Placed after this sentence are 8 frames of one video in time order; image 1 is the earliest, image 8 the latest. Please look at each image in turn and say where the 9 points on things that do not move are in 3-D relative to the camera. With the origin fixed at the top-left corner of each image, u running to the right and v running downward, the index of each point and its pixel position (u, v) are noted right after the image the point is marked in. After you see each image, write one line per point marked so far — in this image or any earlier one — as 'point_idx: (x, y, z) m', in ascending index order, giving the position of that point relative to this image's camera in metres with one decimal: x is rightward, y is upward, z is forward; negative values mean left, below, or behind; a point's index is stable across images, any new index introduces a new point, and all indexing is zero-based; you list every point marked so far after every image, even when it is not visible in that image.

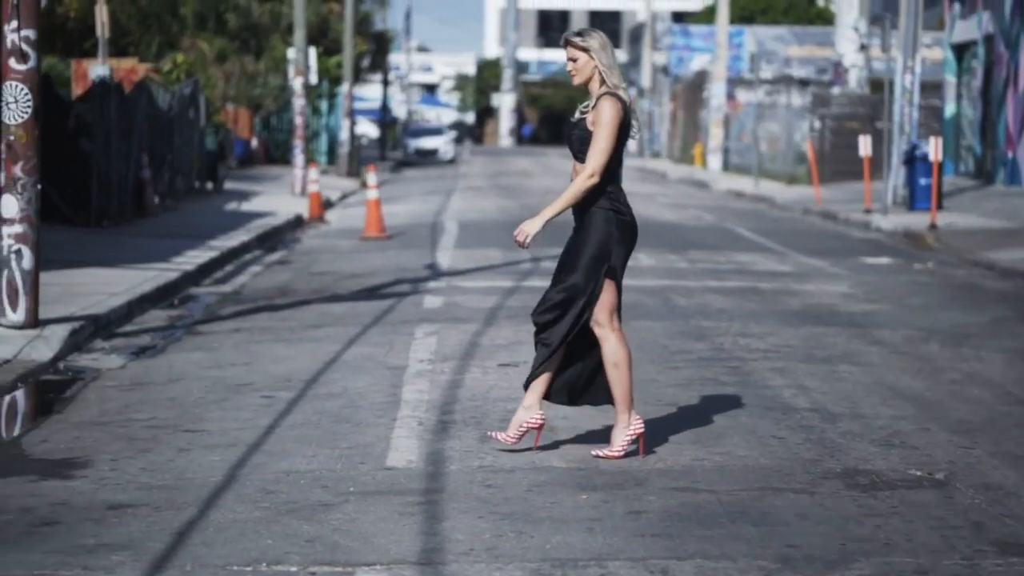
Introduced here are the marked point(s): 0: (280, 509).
0: (-0.7, -0.7, +4.9) m
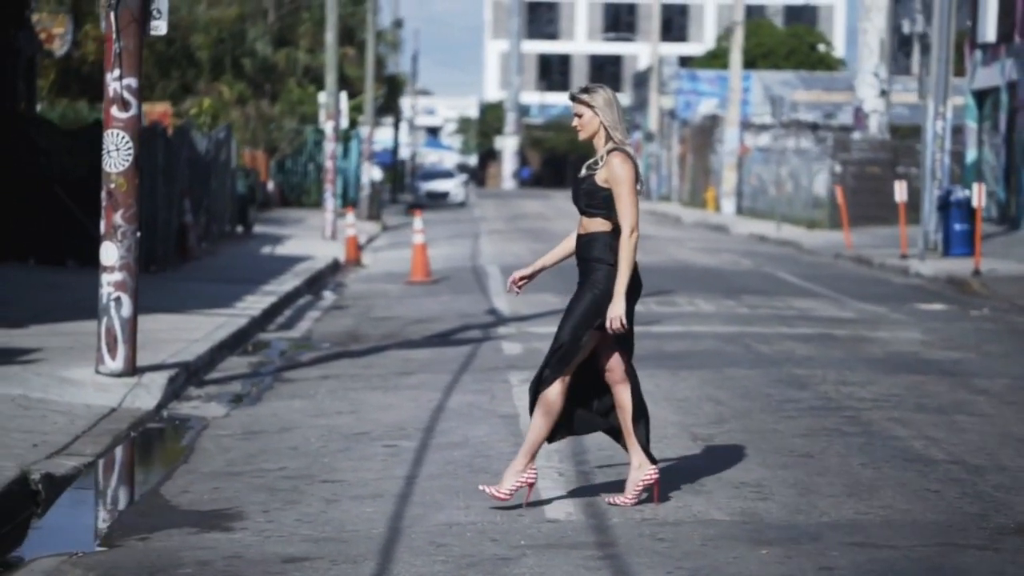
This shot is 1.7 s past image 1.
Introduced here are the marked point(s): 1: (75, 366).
0: (-0.2, -0.9, +4.9) m
1: (-3.3, -0.6, +11.9) m
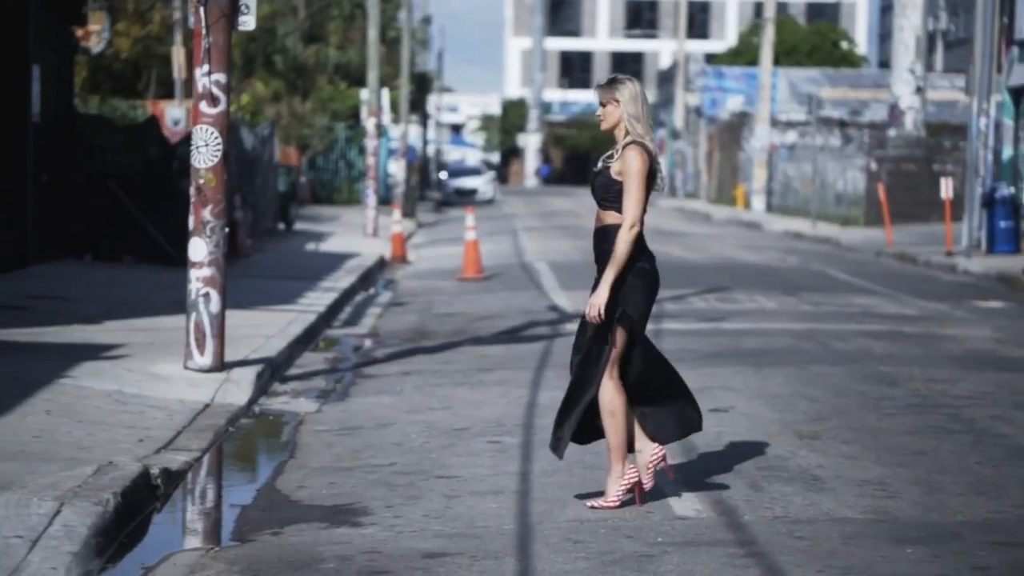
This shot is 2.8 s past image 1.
0: (+0.3, -0.9, +4.9) m
1: (-2.7, -0.6, +12.0) m
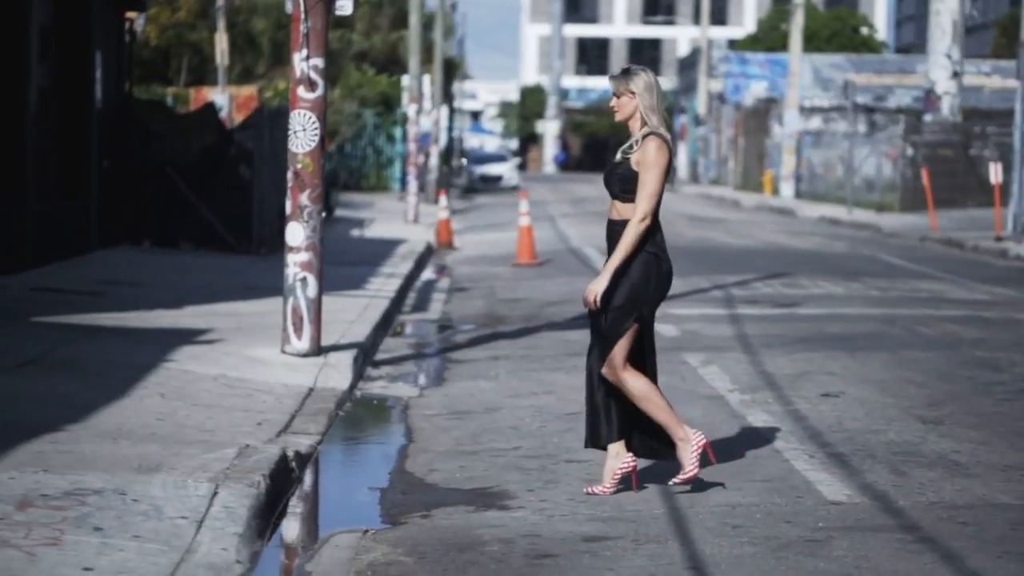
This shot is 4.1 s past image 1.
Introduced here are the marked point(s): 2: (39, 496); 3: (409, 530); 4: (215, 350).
0: (+0.8, -0.8, +4.8) m
1: (-2.0, -0.5, +12.0) m
2: (-1.5, -0.7, +5.1) m
3: (-0.4, -0.8, +5.3) m
4: (-2.2, -0.5, +11.5) m
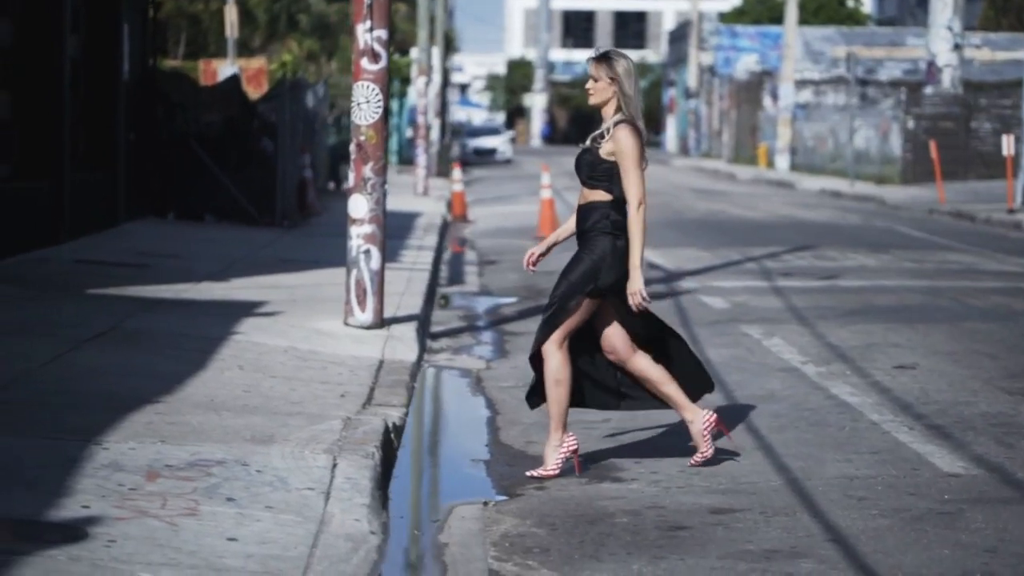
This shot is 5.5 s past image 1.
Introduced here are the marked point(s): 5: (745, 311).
0: (+1.2, -0.7, +4.8) m
1: (-1.5, -0.2, +12.0) m
2: (-1.1, -0.6, +5.1) m
3: (+0.1, -0.7, +5.3) m
4: (-1.7, -0.3, +11.5) m
5: (+2.2, -0.2, +14.9) m
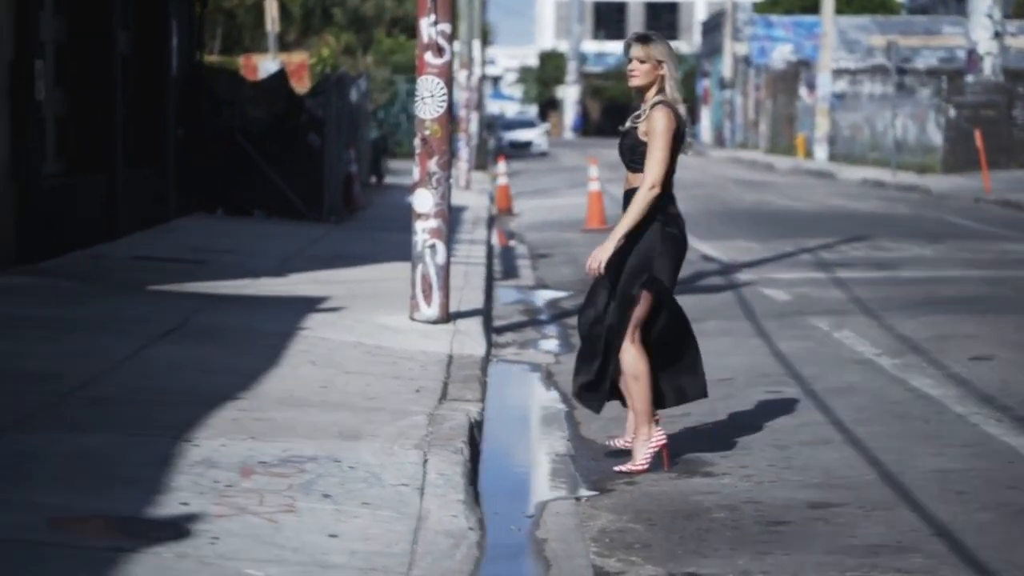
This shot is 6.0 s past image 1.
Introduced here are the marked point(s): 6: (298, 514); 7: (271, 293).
0: (+1.5, -0.7, +4.8) m
1: (-1.0, -0.2, +12.0) m
2: (-0.8, -0.6, +5.1) m
3: (+0.4, -0.7, +5.2) m
4: (-1.2, -0.2, +11.5) m
5: (+2.8, -0.1, +14.8) m
6: (-0.6, -0.7, +4.5) m
7: (-2.0, 0.0, +13.1) m
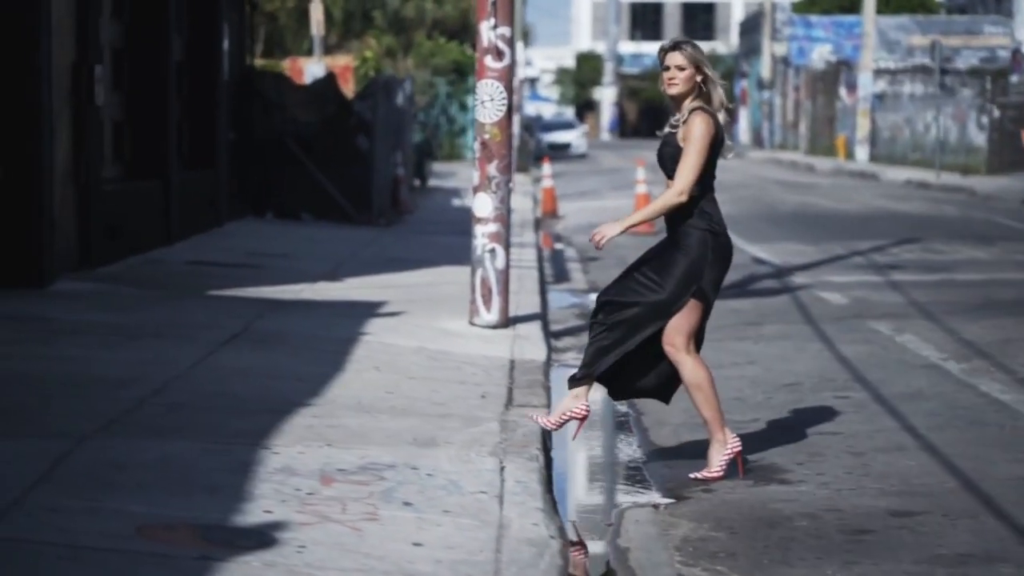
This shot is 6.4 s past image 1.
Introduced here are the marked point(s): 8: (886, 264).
0: (+1.8, -0.7, +4.7) m
1: (-0.5, -0.2, +12.0) m
2: (-0.6, -0.6, +5.1) m
3: (+0.6, -0.7, +5.2) m
4: (-0.8, -0.3, +11.5) m
5: (+3.3, -0.2, +14.7) m
6: (-0.4, -0.7, +4.5) m
7: (-1.5, -0.1, +13.2) m
8: (+4.8, +0.3, +19.9) m
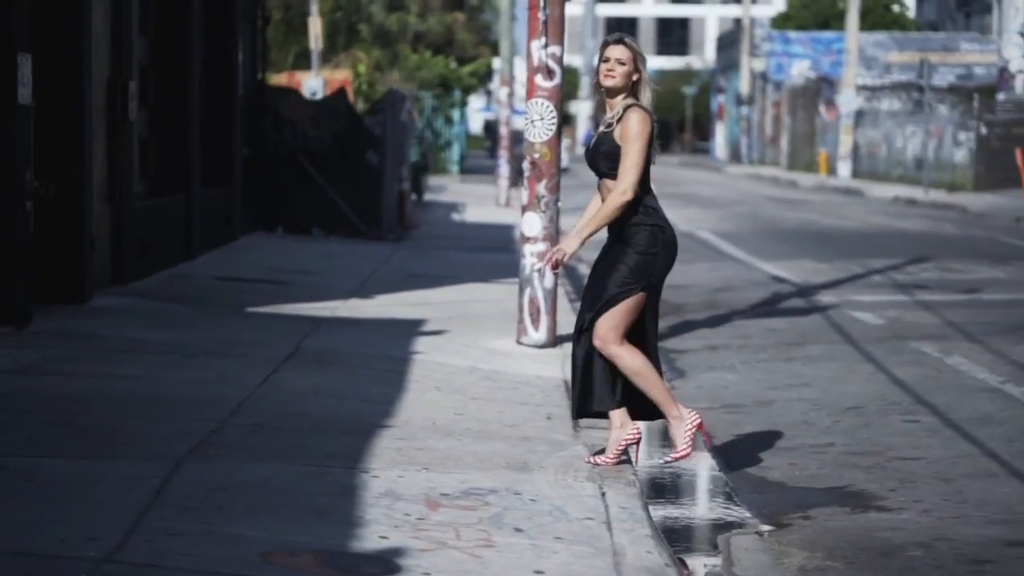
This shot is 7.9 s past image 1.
0: (+2.1, -0.8, +4.7) m
1: (-0.2, -0.4, +12.0) m
2: (-0.2, -0.7, +5.0) m
3: (+1.0, -0.8, +5.2) m
4: (-0.4, -0.4, +11.5) m
5: (+3.6, -0.4, +14.7) m
6: (0.0, -0.8, +4.5) m
7: (-1.2, -0.2, +13.1) m
8: (+5.2, +0.1, +19.8) m
